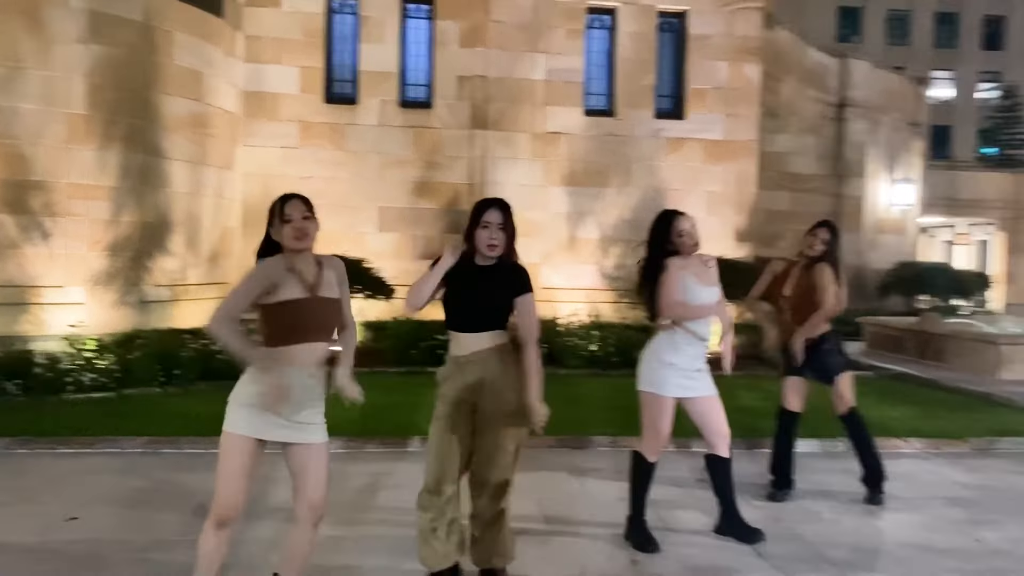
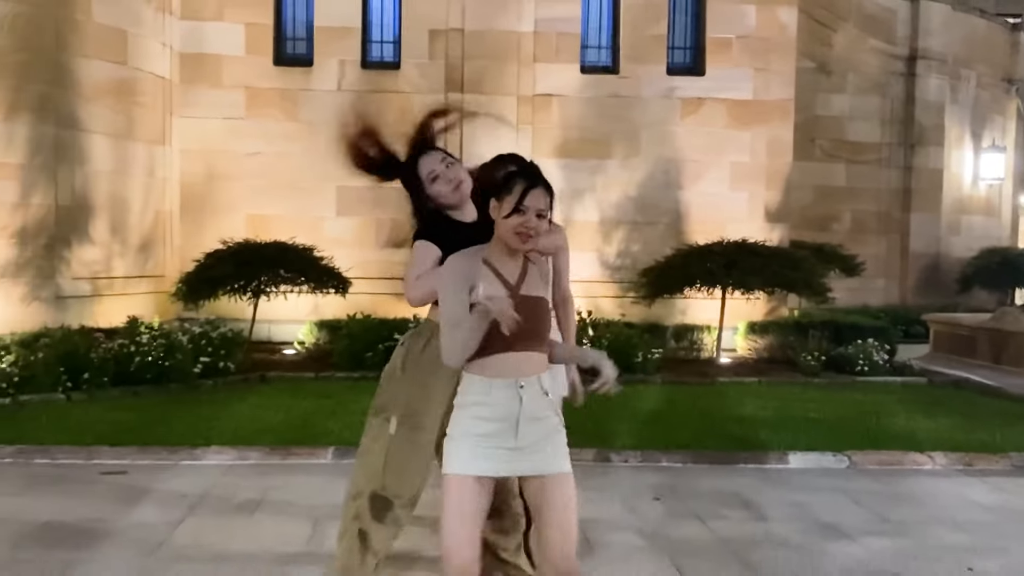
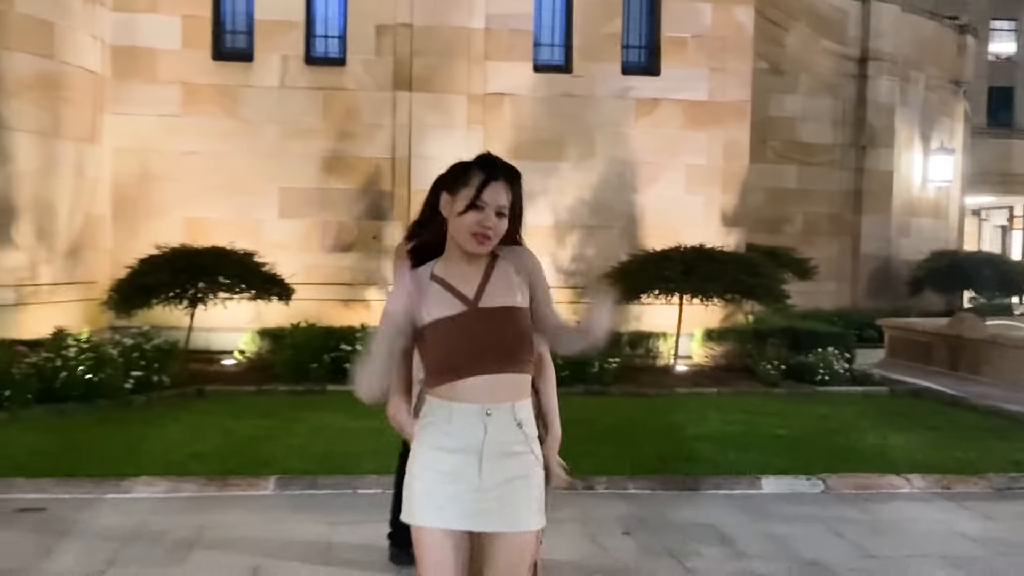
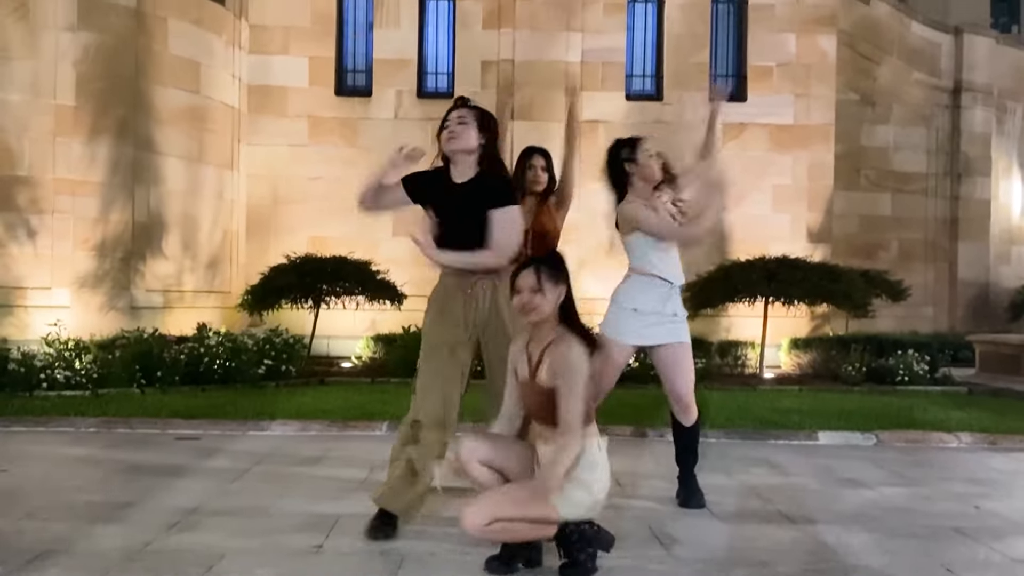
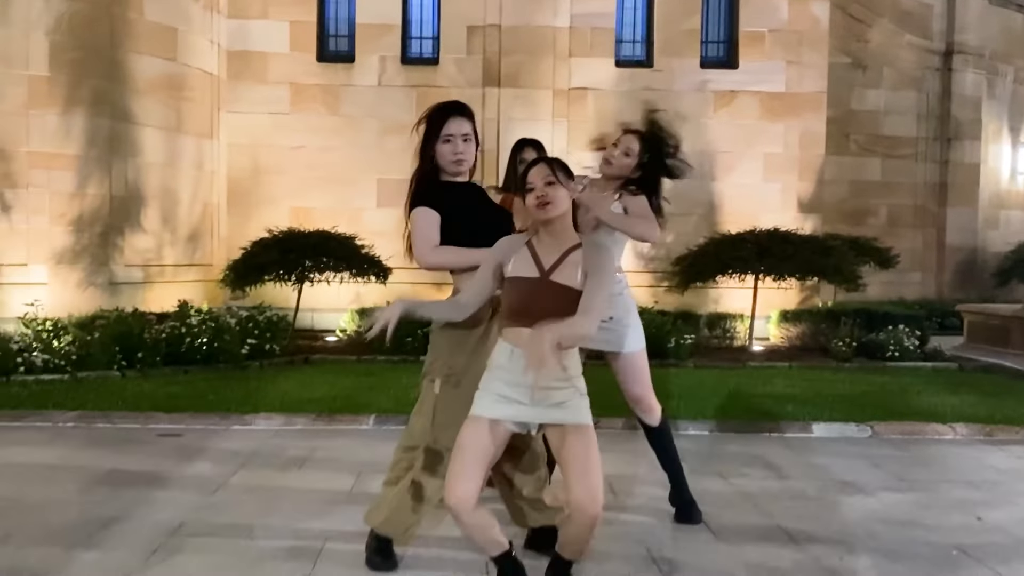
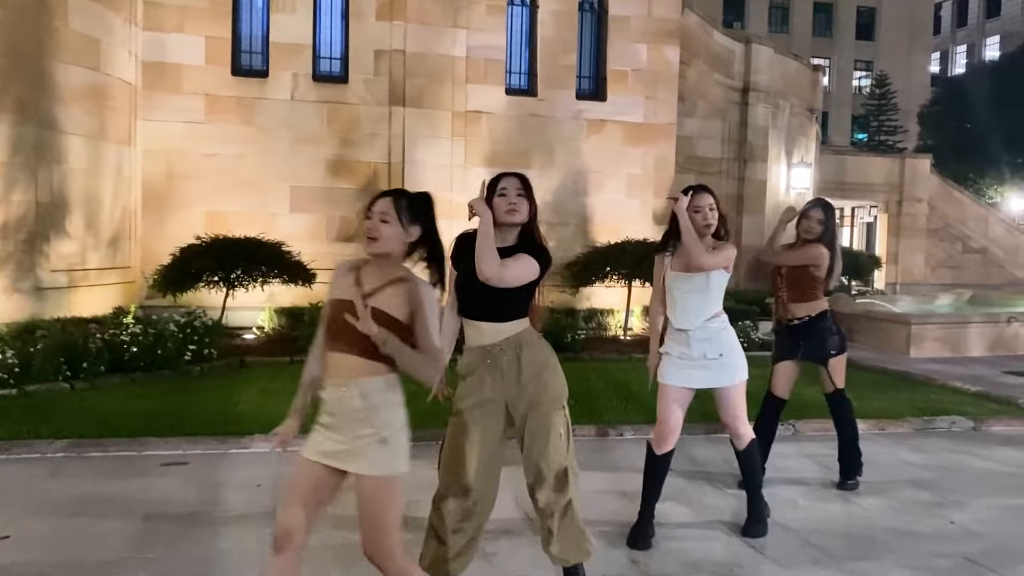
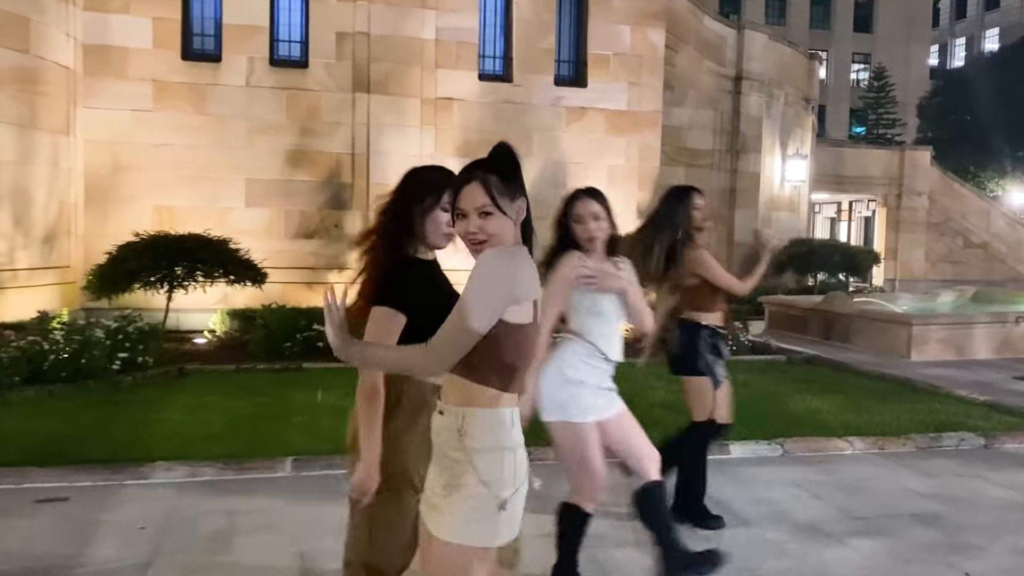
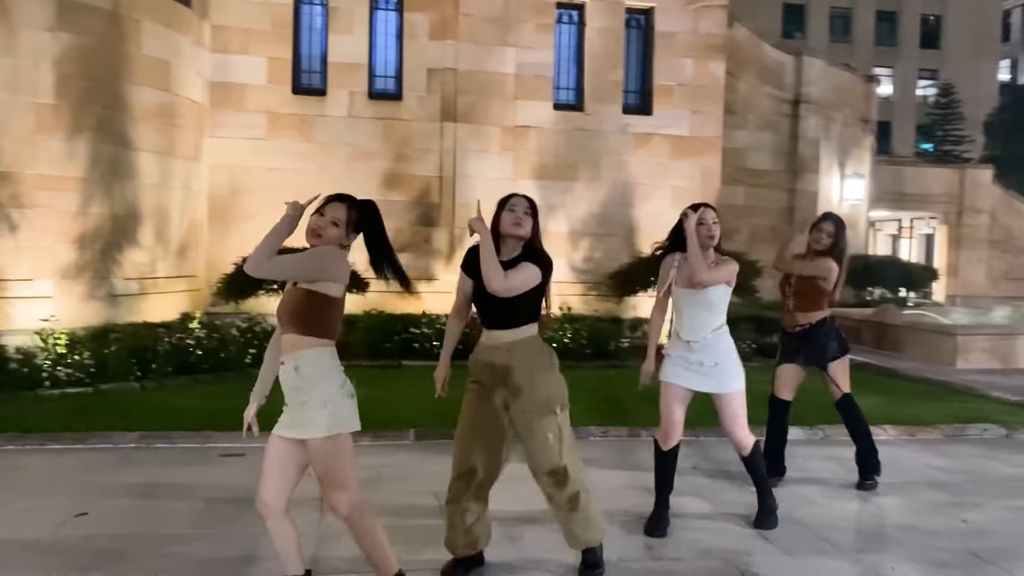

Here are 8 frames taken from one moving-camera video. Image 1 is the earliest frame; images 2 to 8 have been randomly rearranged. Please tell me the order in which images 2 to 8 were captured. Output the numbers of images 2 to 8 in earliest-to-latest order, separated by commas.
8, 6, 7, 3, 2, 5, 4
